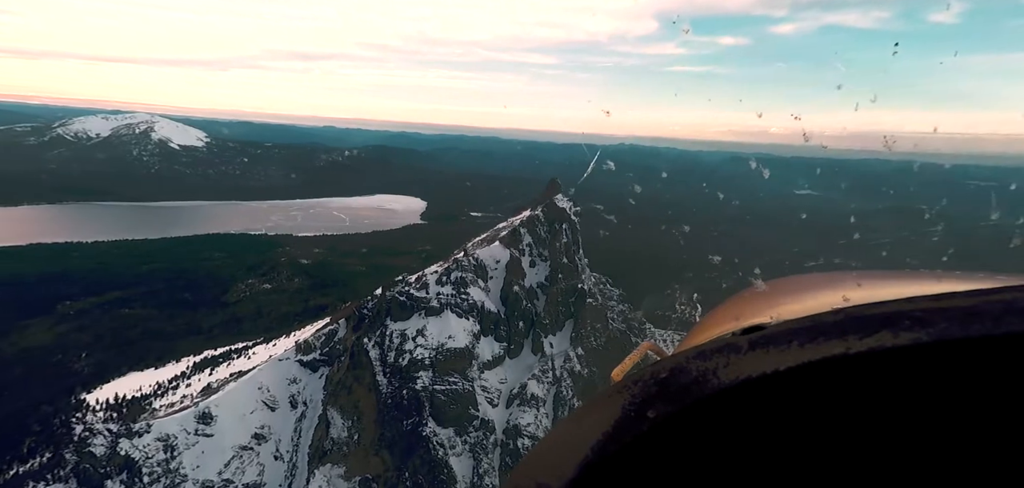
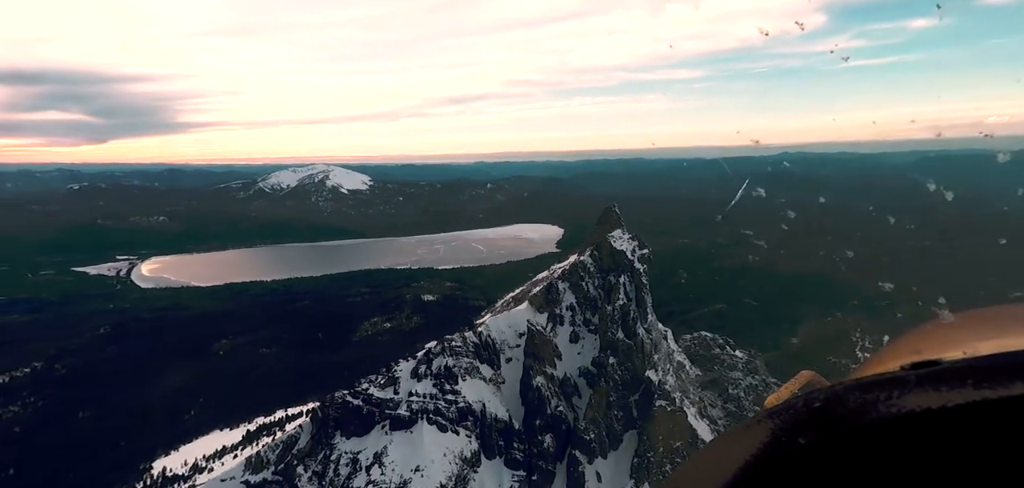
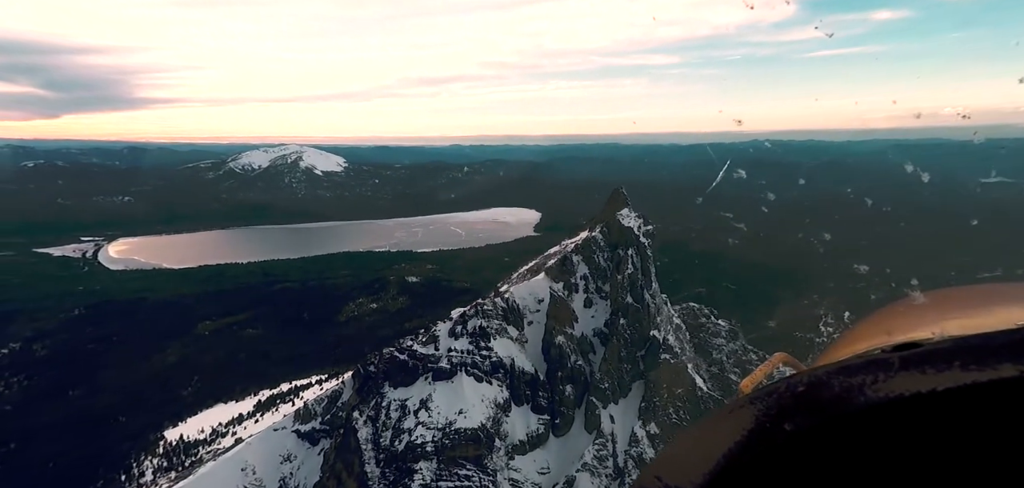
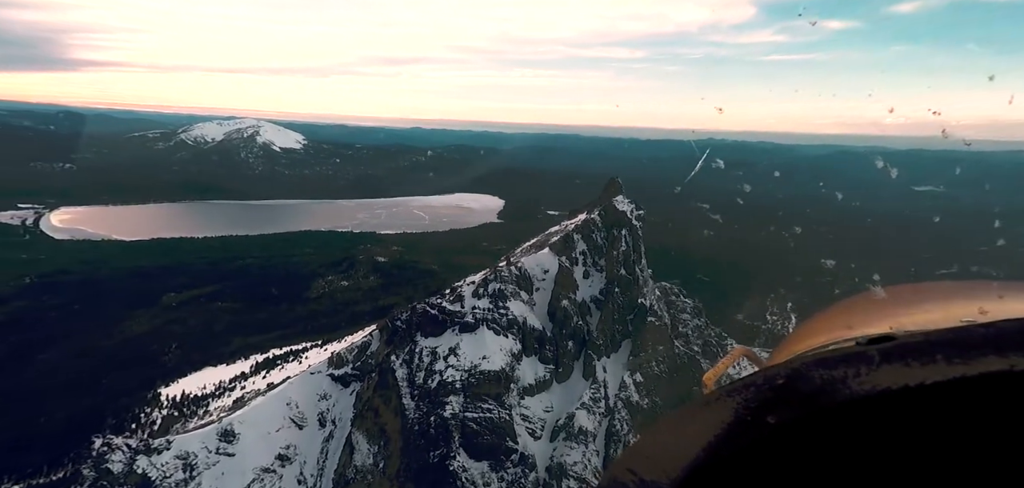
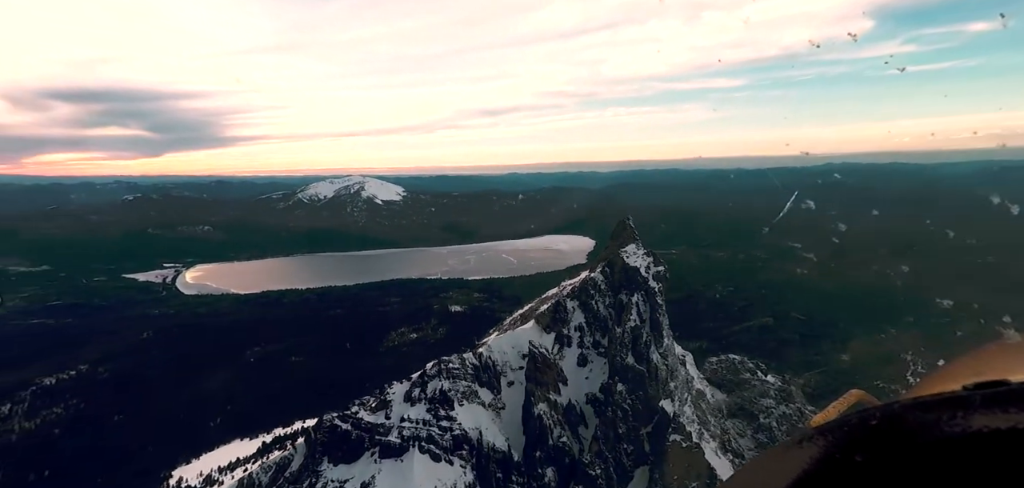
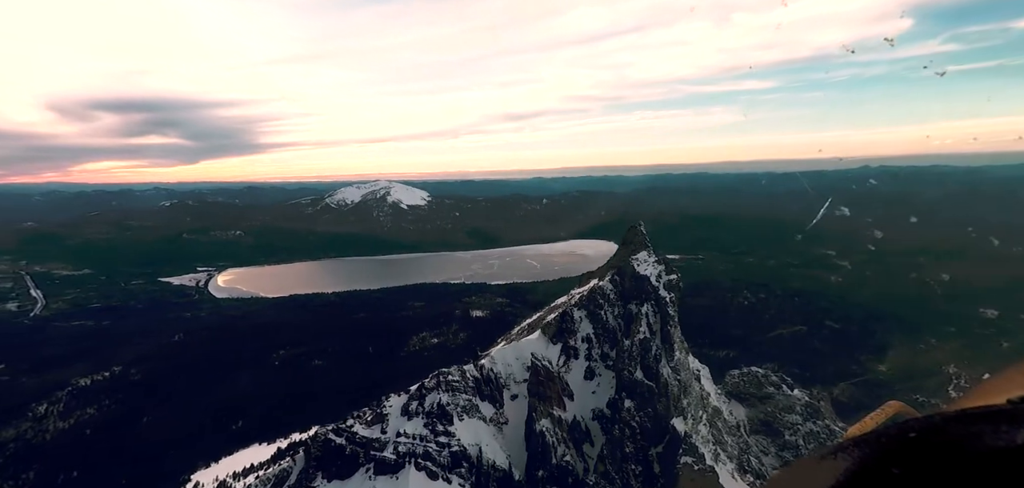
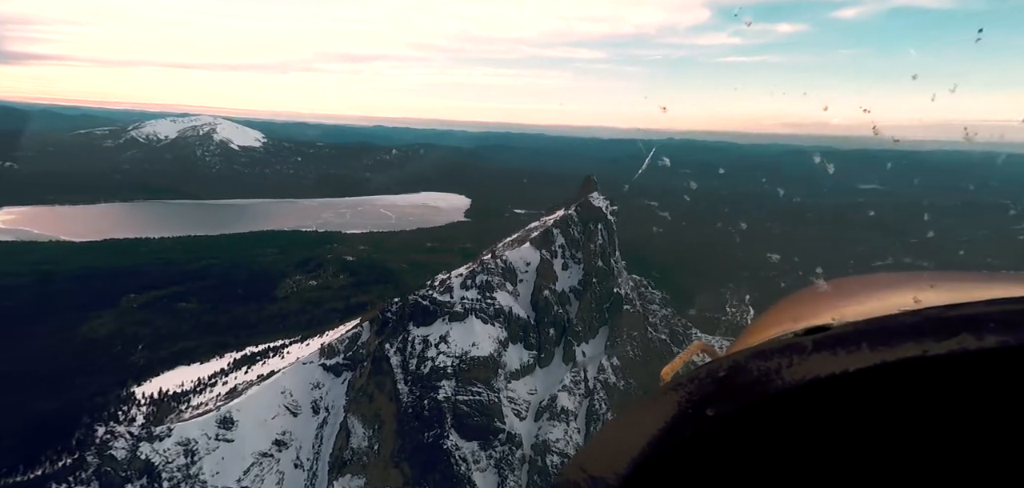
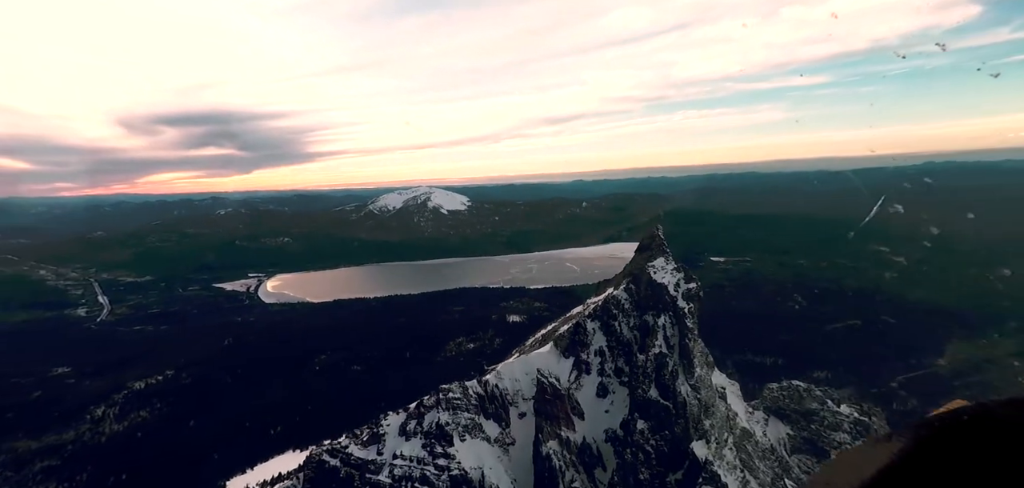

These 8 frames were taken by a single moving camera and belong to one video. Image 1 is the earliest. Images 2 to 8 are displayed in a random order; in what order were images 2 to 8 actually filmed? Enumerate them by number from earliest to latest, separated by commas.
7, 4, 3, 2, 5, 6, 8
